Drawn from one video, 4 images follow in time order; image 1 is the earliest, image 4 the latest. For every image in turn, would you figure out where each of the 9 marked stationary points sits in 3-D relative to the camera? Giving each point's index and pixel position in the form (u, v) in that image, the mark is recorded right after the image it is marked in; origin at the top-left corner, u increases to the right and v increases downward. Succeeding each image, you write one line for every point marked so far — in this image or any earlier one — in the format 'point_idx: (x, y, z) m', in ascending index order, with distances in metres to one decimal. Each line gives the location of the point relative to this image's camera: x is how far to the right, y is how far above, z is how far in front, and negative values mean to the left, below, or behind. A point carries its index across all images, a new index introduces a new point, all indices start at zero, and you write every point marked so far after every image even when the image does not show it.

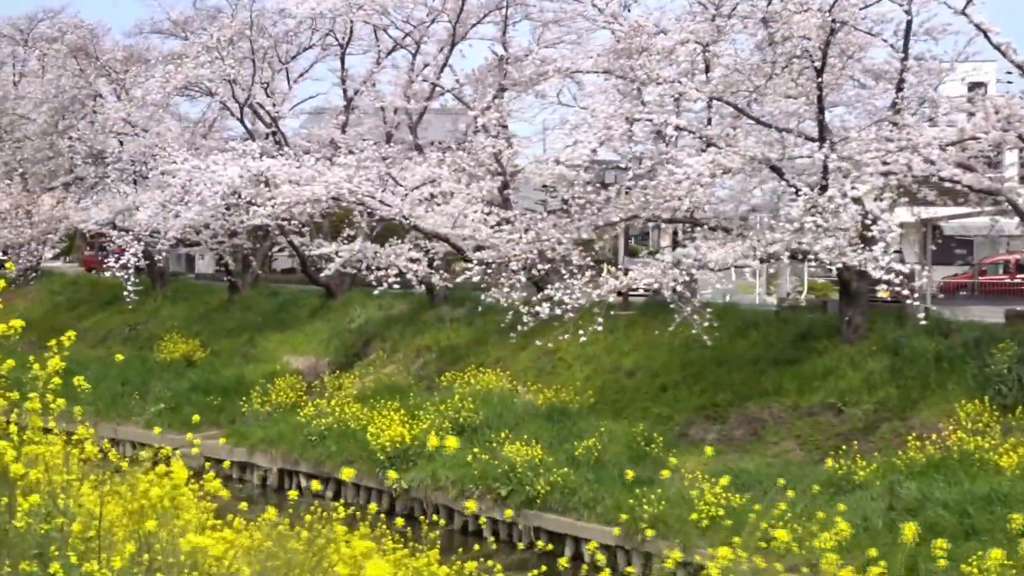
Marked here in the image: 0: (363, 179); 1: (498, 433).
0: (-1.6, +1.2, +10.8) m
1: (-0.1, -1.4, +8.9) m
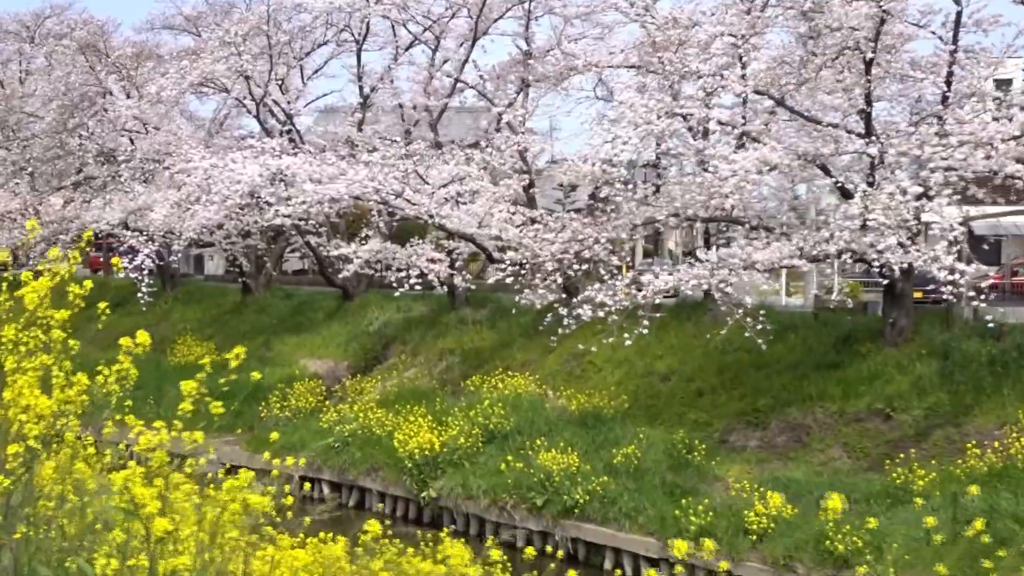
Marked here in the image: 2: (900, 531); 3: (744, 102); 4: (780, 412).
0: (-1.3, +1.2, +10.5) m
1: (+0.2, -1.4, +8.6) m
2: (+2.5, -1.6, +6.2) m
3: (+2.0, +1.6, +8.3) m
4: (+2.4, -1.1, +8.3) m
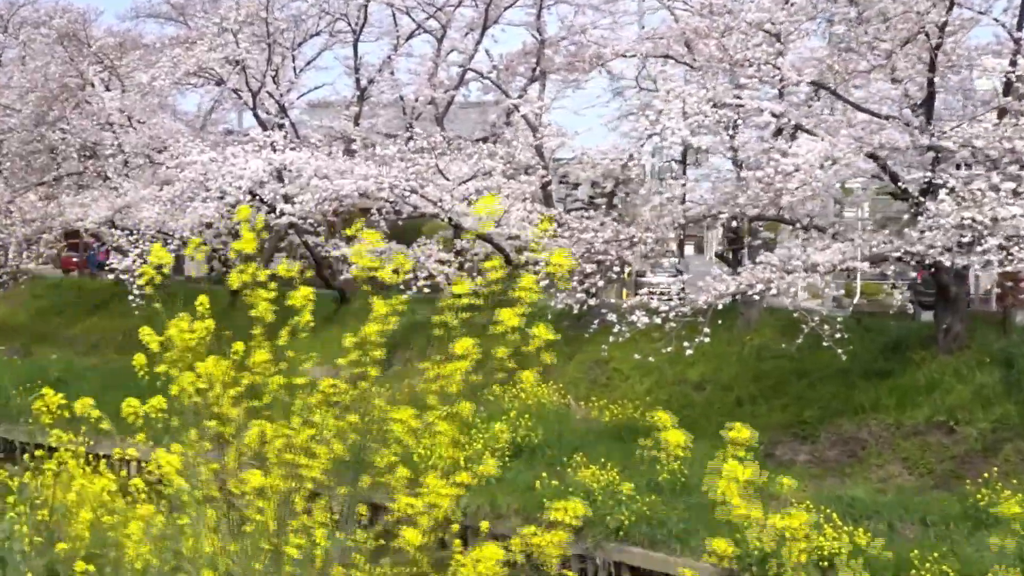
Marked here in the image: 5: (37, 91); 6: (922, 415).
0: (-1.1, +1.2, +9.8) m
1: (+0.5, -1.4, +8.0) m
2: (+2.9, -1.6, +5.7) m
3: (+2.3, +1.6, +7.7) m
4: (+2.6, -1.1, +7.8) m
5: (-6.7, +2.8, +13.3) m
6: (+3.2, -1.0, +7.5) m
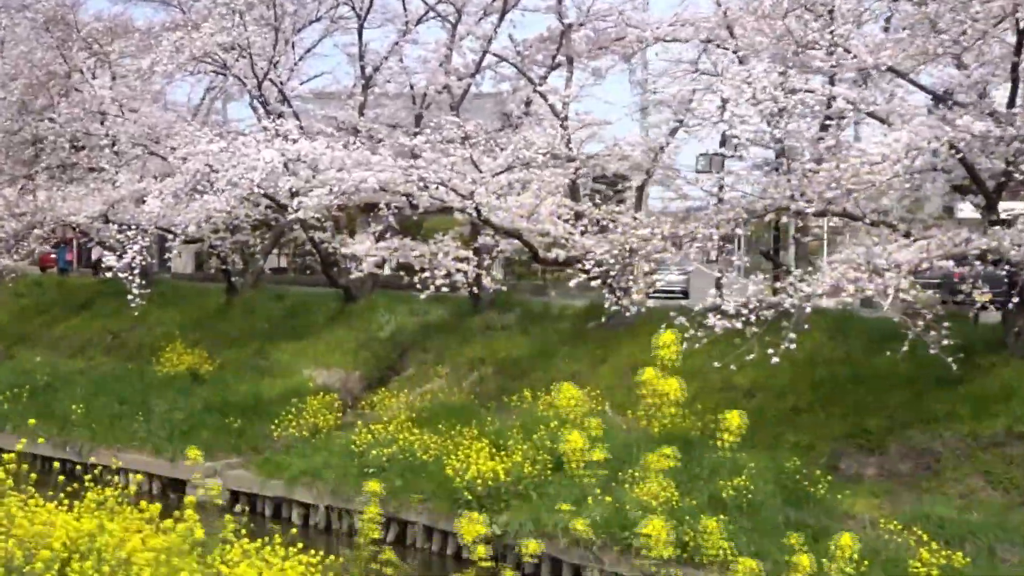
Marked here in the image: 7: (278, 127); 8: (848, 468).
0: (-0.8, +1.2, +9.2) m
1: (+0.8, -1.4, +7.4) m
2: (+3.3, -1.6, +5.2) m
3: (+2.6, +1.6, +7.2) m
4: (+3.0, -1.1, +7.3) m
5: (-6.5, +2.8, +12.6) m
6: (+3.6, -1.0, +7.0) m
7: (-2.7, +1.8, +10.6) m
8: (+2.6, -1.4, +7.2) m
